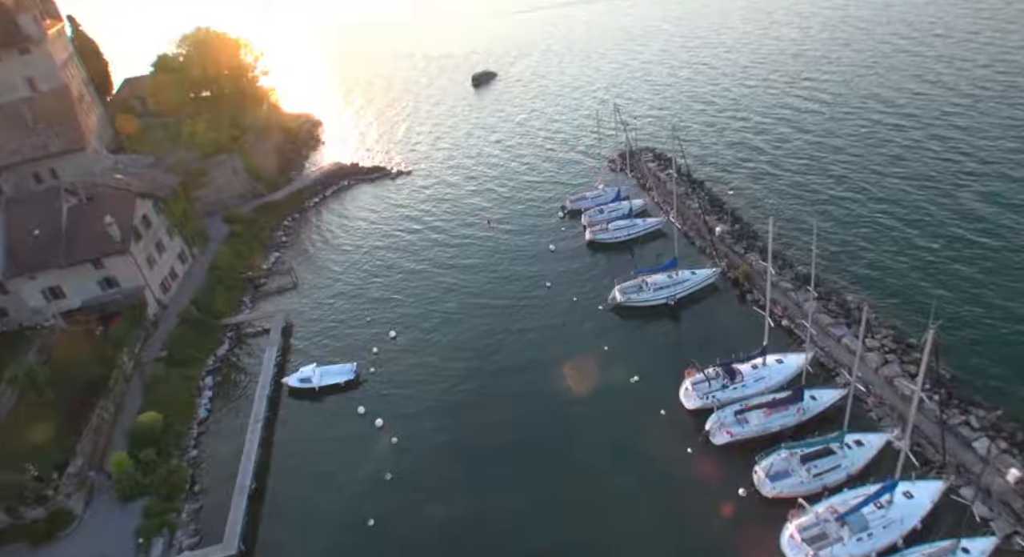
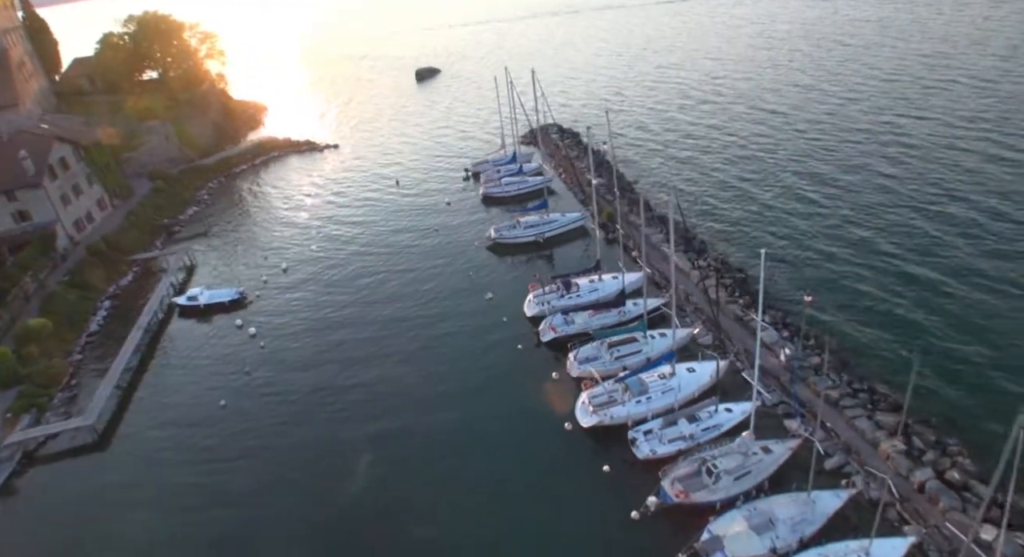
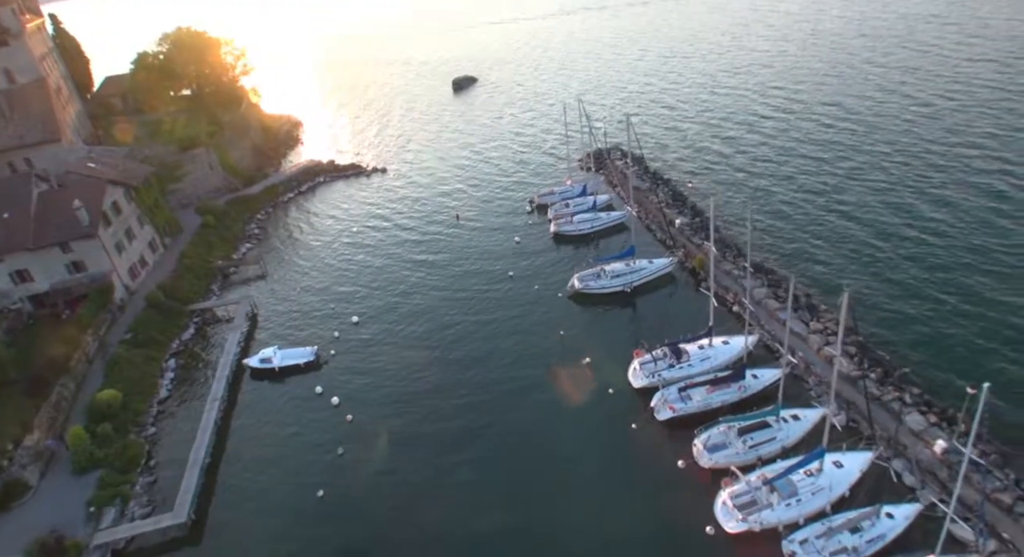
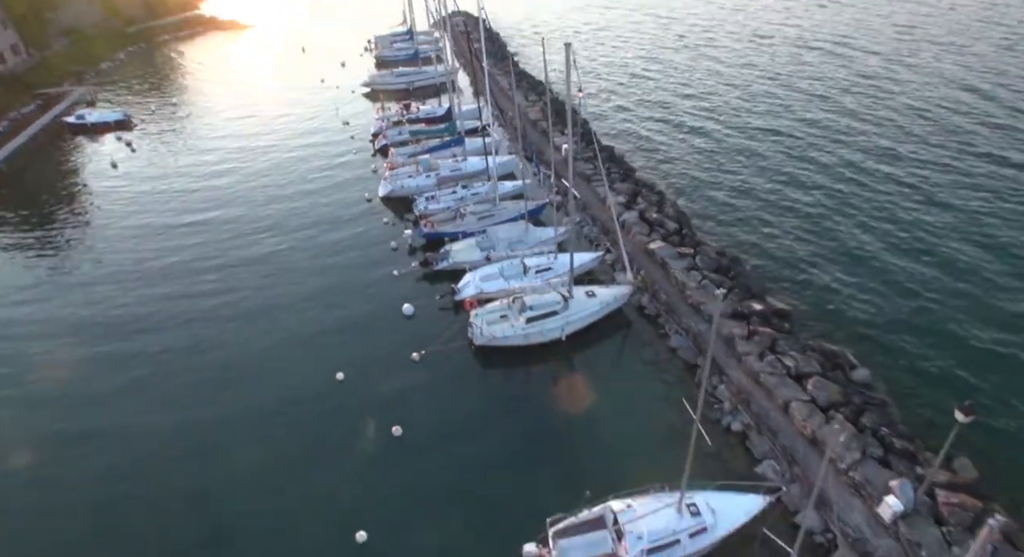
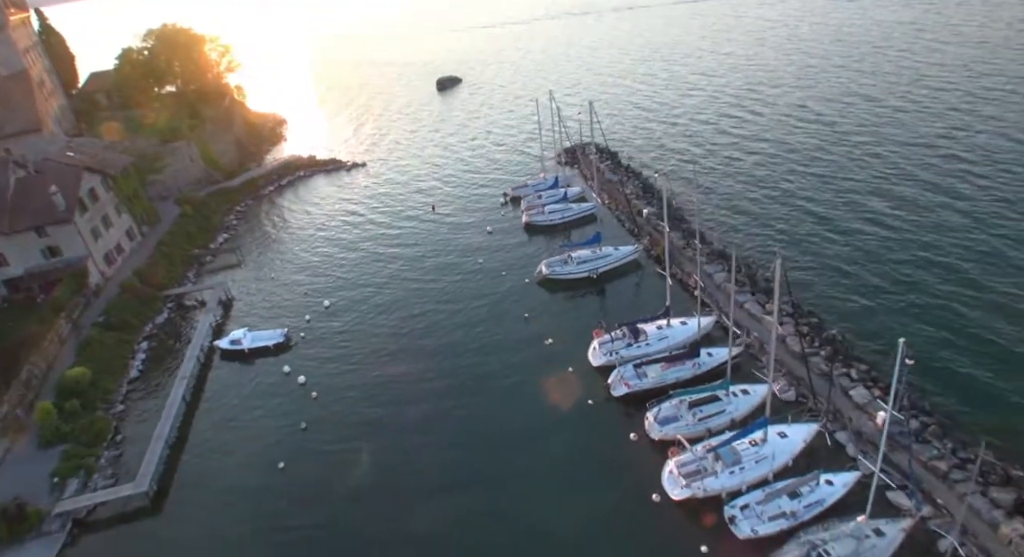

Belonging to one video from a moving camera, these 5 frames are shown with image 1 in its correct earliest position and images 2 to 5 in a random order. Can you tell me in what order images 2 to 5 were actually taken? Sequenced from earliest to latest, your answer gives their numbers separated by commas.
3, 5, 2, 4
